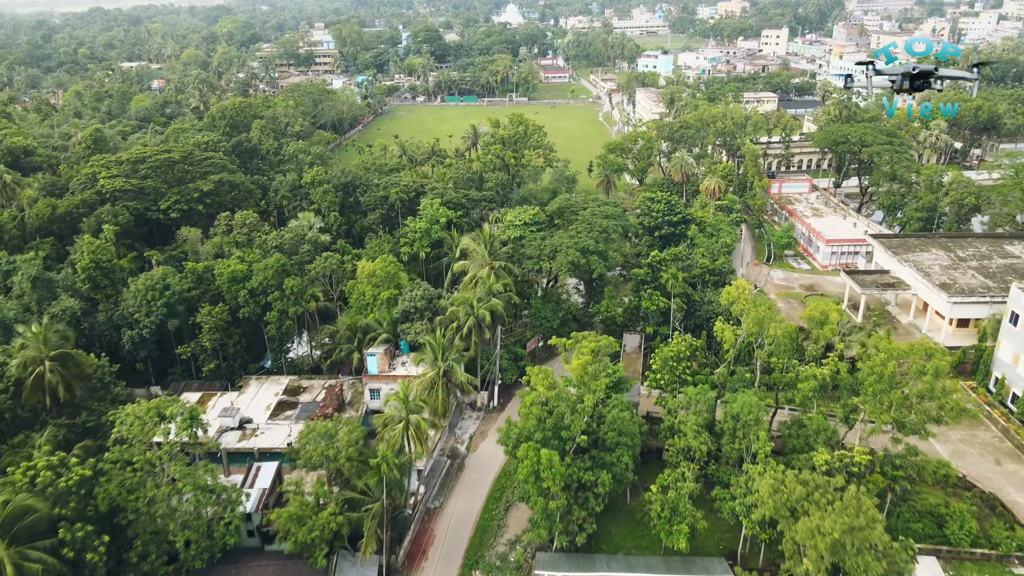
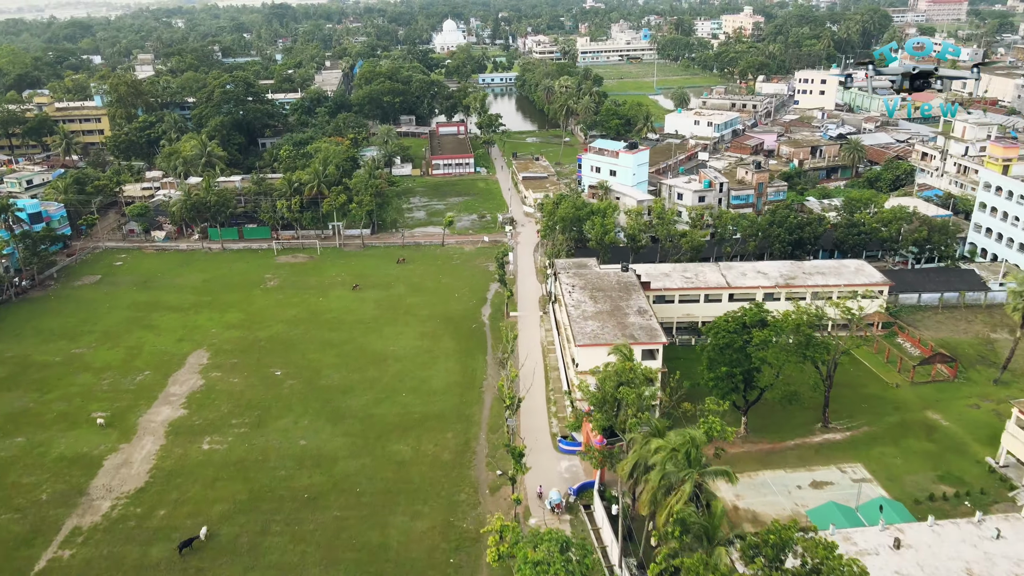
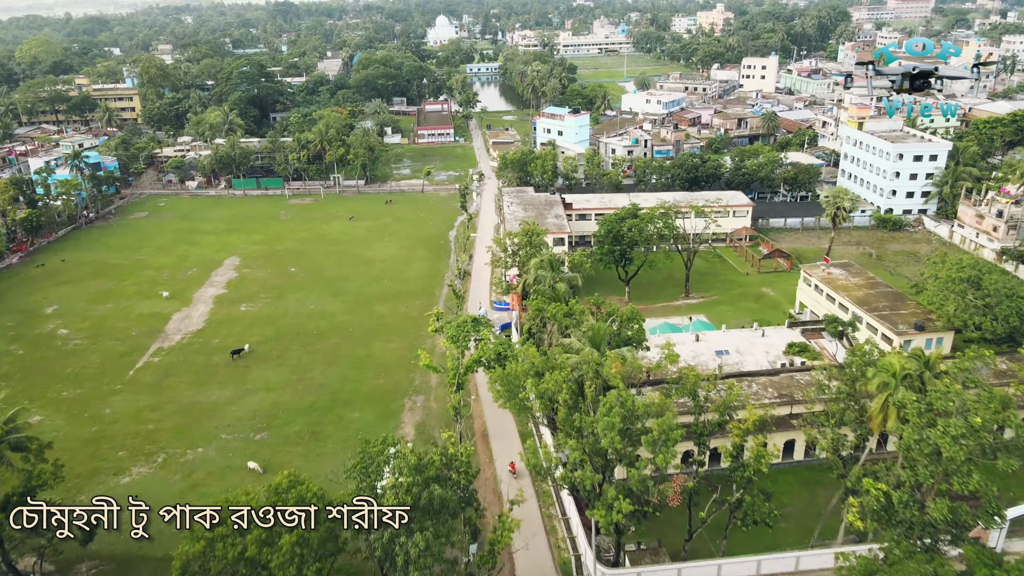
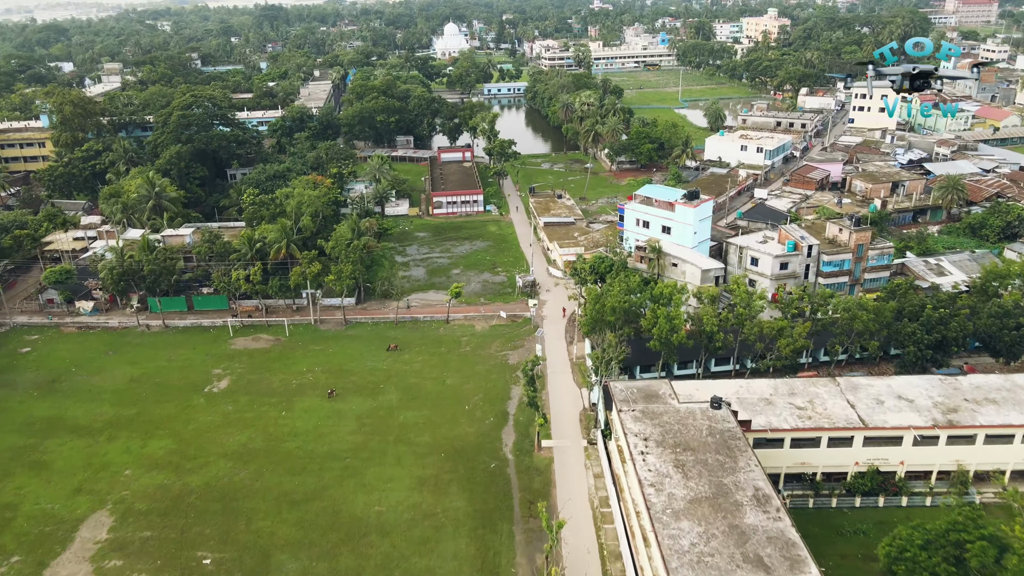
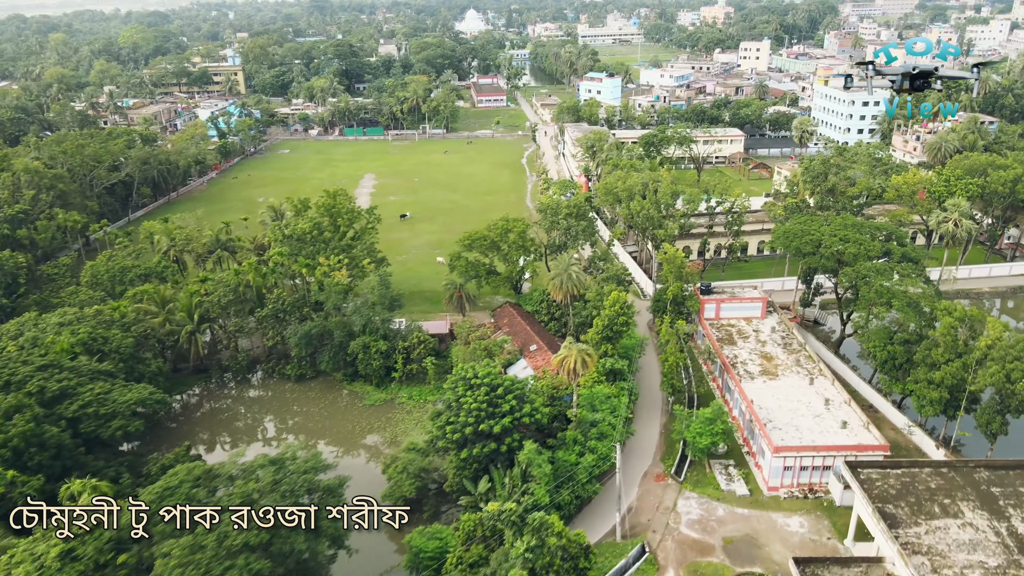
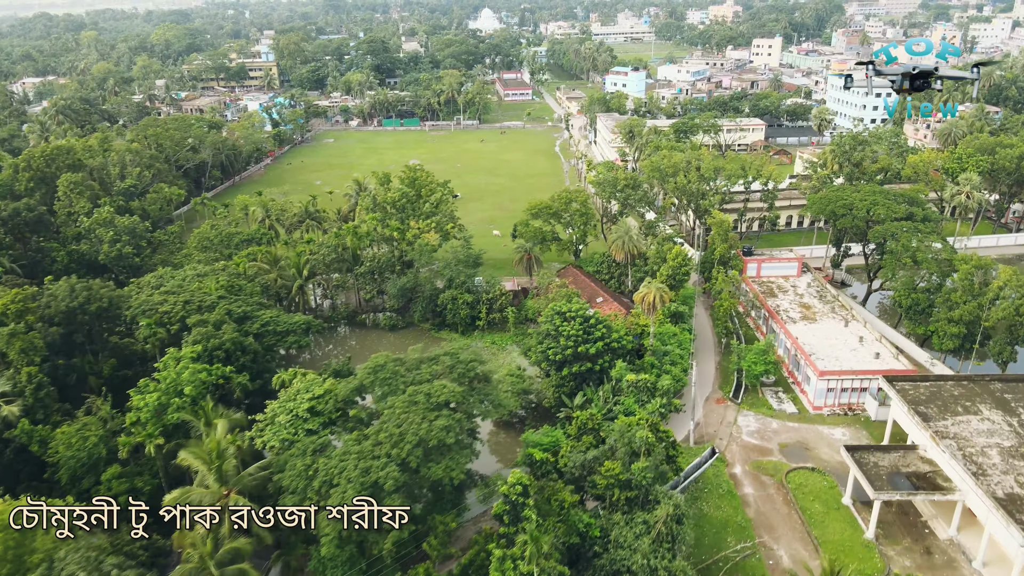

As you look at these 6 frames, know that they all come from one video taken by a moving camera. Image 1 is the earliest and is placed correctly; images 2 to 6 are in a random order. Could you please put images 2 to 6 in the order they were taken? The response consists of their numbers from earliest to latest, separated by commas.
6, 5, 3, 2, 4
